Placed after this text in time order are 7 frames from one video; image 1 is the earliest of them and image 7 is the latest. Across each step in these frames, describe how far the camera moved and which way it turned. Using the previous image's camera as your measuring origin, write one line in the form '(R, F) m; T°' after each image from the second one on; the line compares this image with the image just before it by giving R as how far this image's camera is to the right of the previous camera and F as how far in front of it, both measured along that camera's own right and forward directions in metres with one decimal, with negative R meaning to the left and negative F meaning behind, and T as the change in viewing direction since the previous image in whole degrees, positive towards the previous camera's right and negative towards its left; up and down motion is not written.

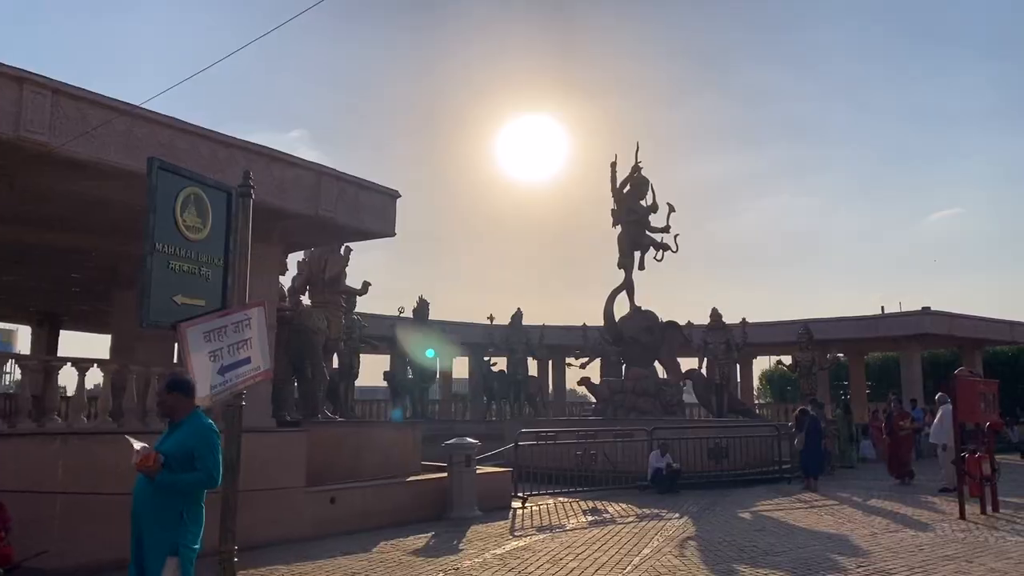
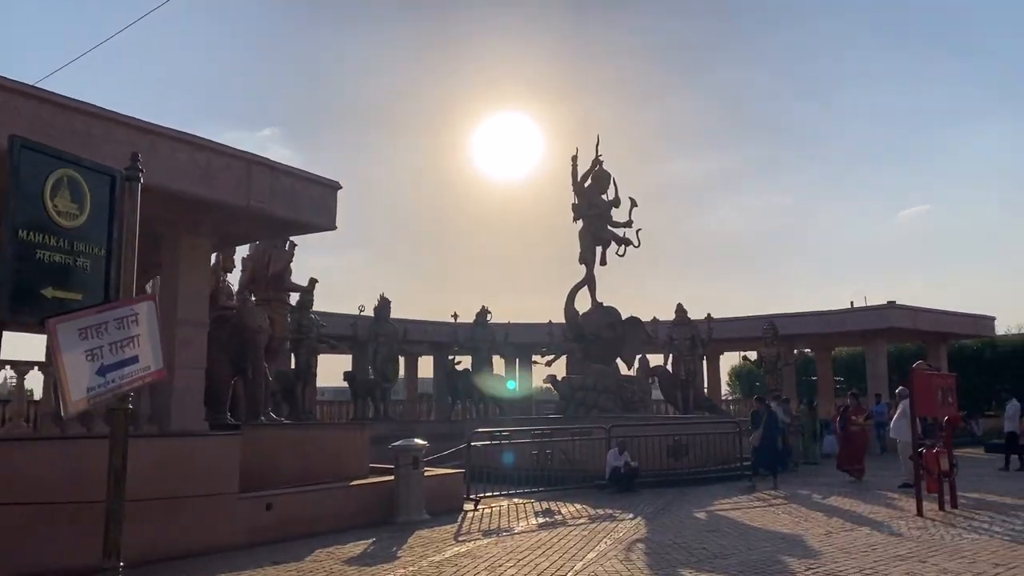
(+0.4, +0.4) m; +2°
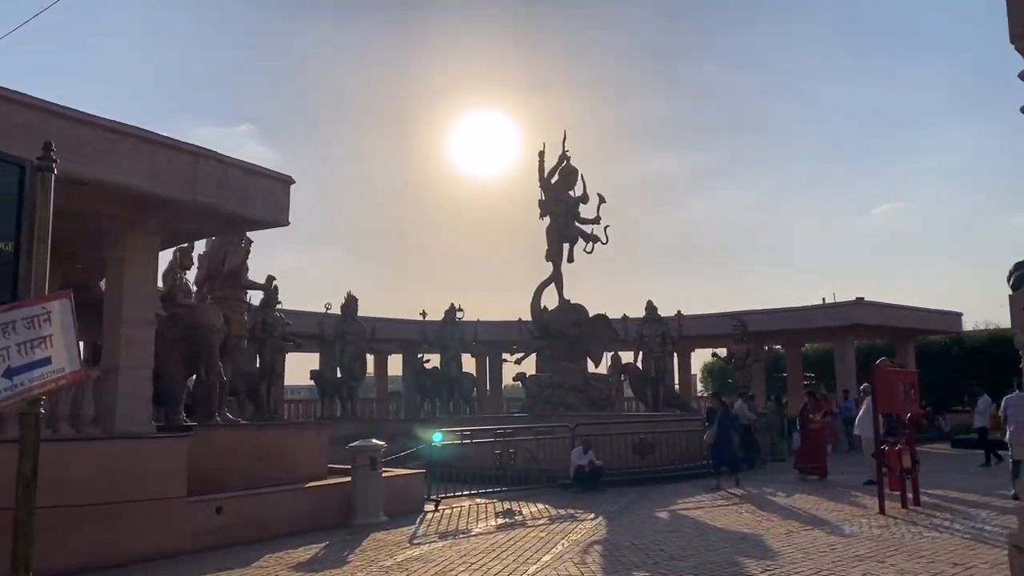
(+0.2, +0.2) m; +2°
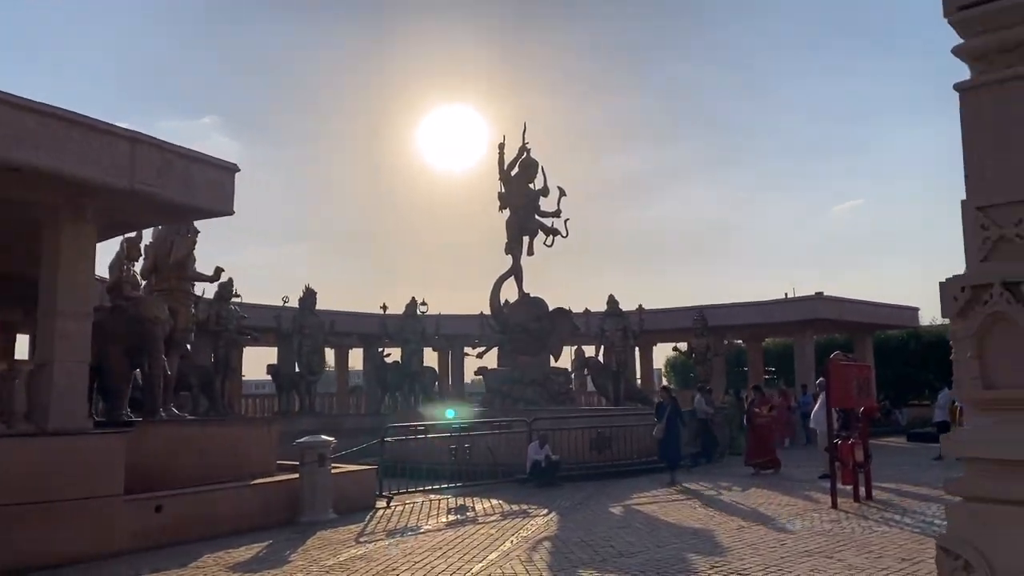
(+0.2, +0.2) m; +2°
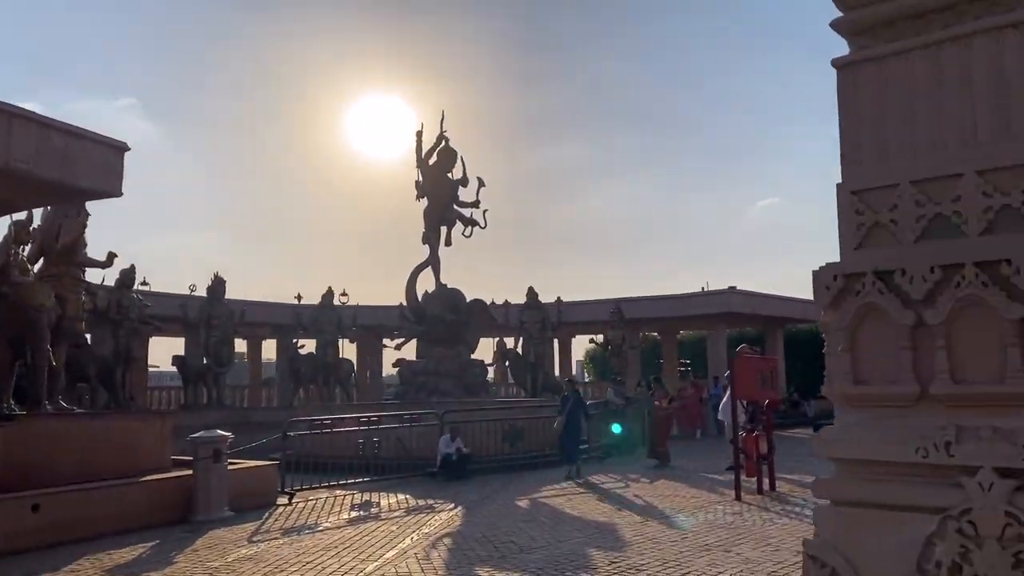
(+0.2, +0.2) m; +5°
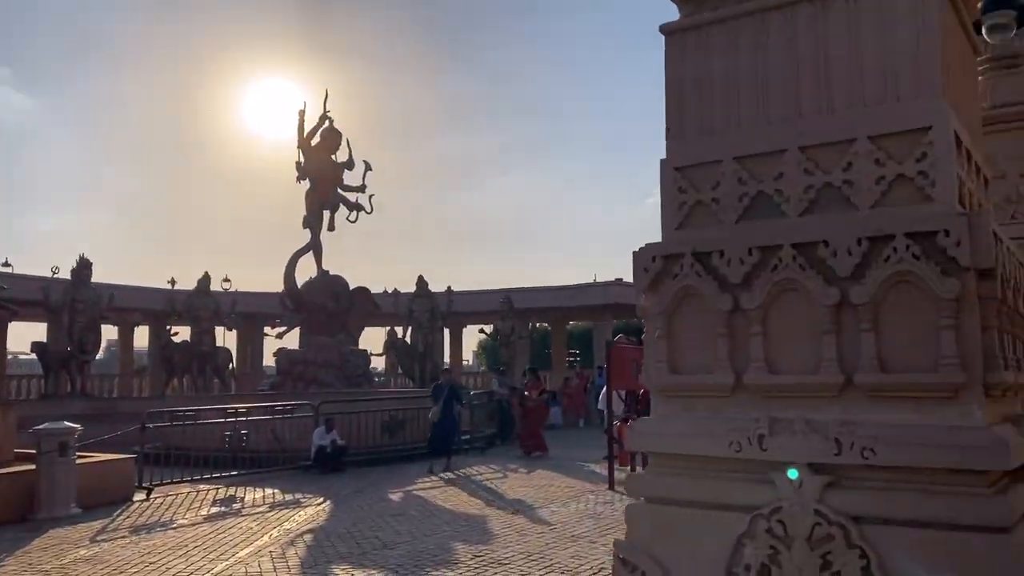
(+0.3, +0.2) m; +7°
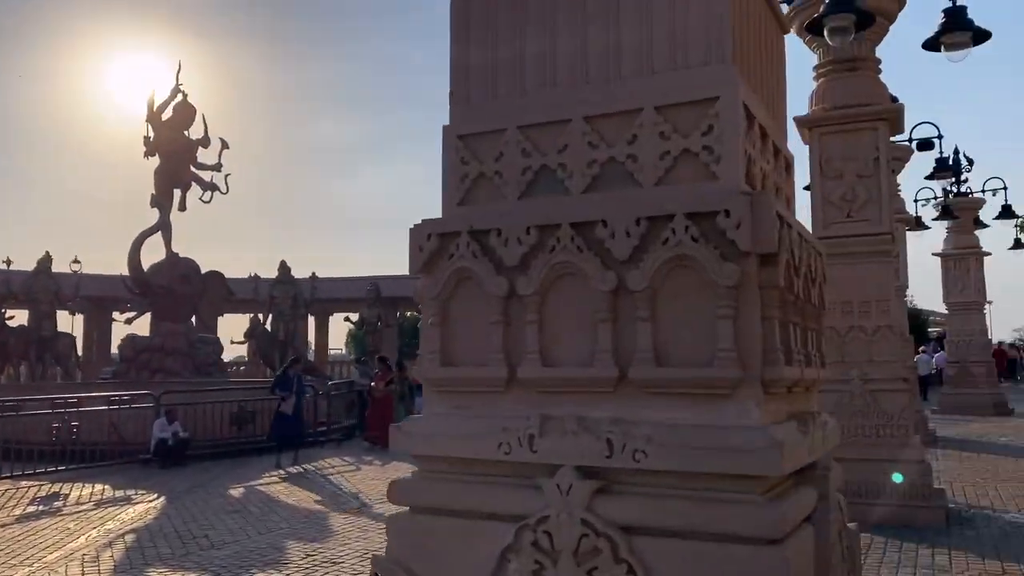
(+0.3, +0.2) m; +8°
